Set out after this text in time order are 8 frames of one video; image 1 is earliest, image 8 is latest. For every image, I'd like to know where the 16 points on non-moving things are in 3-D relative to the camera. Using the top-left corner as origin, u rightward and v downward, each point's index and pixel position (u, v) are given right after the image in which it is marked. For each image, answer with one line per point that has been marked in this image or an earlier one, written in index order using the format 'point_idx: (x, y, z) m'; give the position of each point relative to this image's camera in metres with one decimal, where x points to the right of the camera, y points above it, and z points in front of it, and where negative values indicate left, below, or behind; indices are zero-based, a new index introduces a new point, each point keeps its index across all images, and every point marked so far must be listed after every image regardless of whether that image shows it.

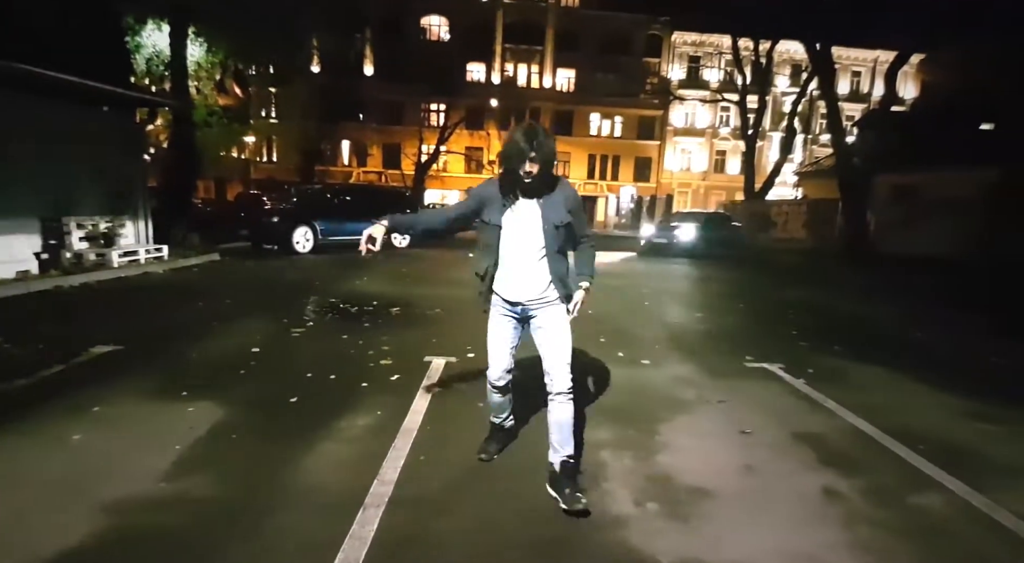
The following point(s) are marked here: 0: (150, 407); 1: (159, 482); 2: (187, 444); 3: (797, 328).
0: (-3.4, -1.1, +5.2) m
1: (-2.4, -1.3, +3.9) m
2: (-2.6, -1.2, +4.5) m
3: (+4.9, -0.8, +9.7) m
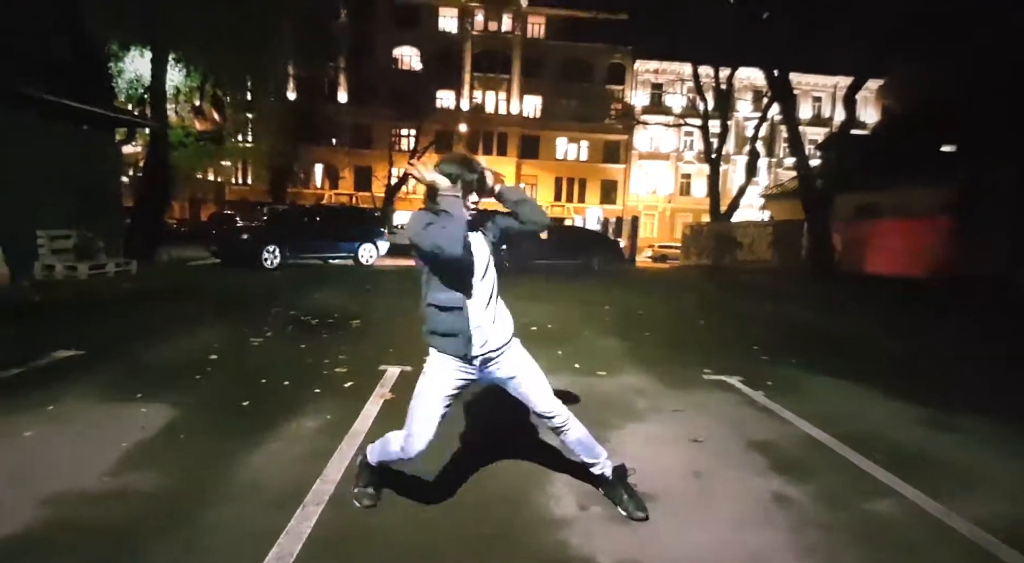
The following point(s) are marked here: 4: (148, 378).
0: (-3.8, -1.2, +5.2) m
1: (-2.8, -1.3, +3.8) m
2: (-3.0, -1.3, +4.5) m
3: (+4.3, -1.1, +9.9) m
4: (-3.9, -1.0, +6.0) m
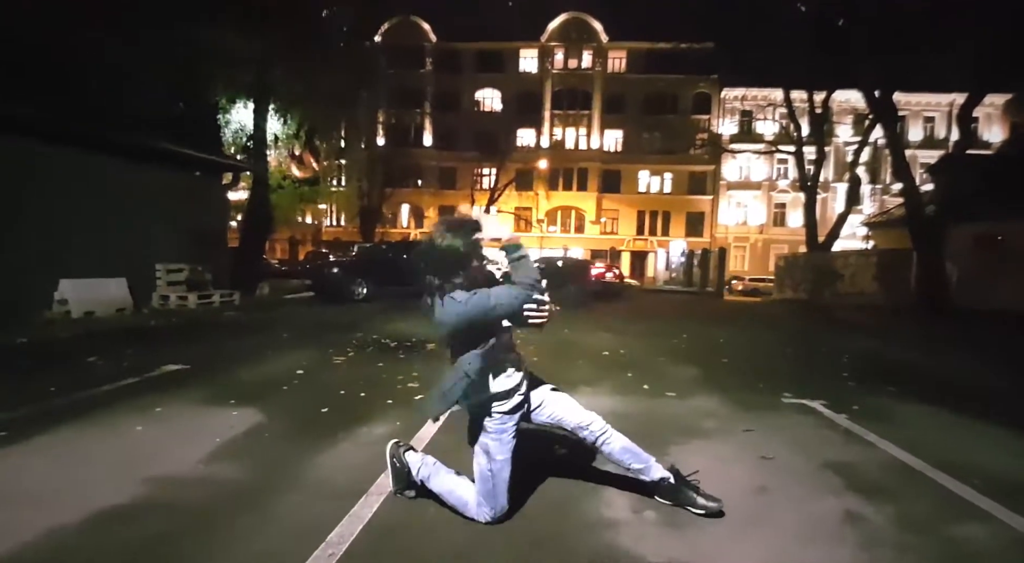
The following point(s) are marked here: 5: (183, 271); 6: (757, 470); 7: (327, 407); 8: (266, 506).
0: (-3.2, -1.3, +5.7) m
1: (-2.4, -1.4, +4.3) m
2: (-2.5, -1.4, +4.9) m
3: (+5.5, -1.5, +9.2) m
4: (-3.2, -1.3, +6.6) m
5: (-9.4, +0.3, +15.9) m
6: (+2.0, -1.5, +4.5) m
7: (-2.0, -1.3, +6.0) m
8: (-1.5, -1.4, +3.6) m
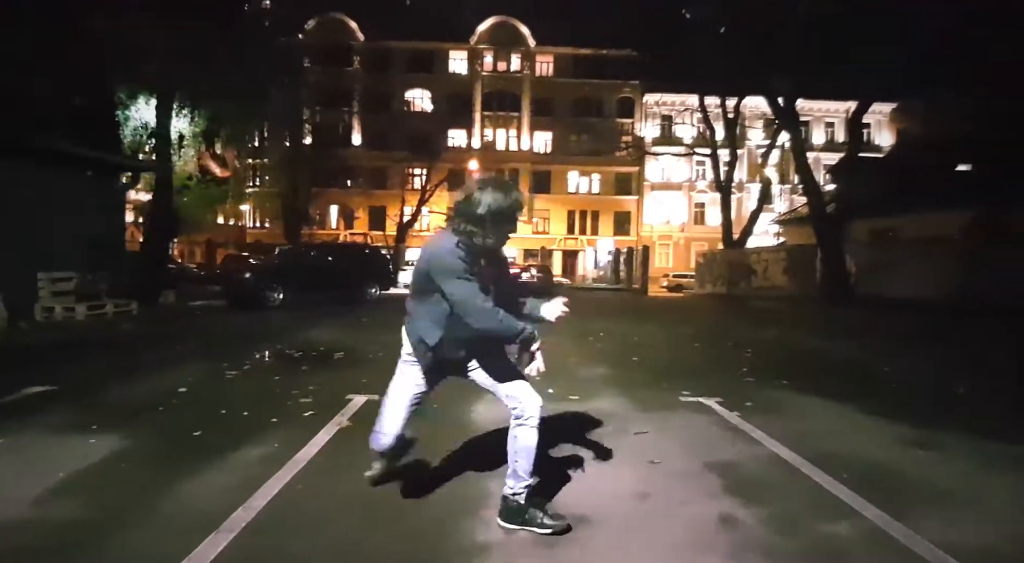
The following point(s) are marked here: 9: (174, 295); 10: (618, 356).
0: (-4.3, -1.5, +5.2) m
1: (-3.3, -1.5, +3.8) m
2: (-3.5, -1.5, +4.5) m
3: (+4.1, -1.4, +9.5) m
4: (-4.3, -1.4, +6.1) m
5: (-11.5, +0.1, +14.7) m
6: (+1.1, -1.6, +4.5) m
7: (-3.1, -1.5, +5.5) m
8: (-2.3, -1.5, +3.3) m
9: (-11.9, -0.5, +19.7) m
10: (+1.9, -1.3, +9.7) m
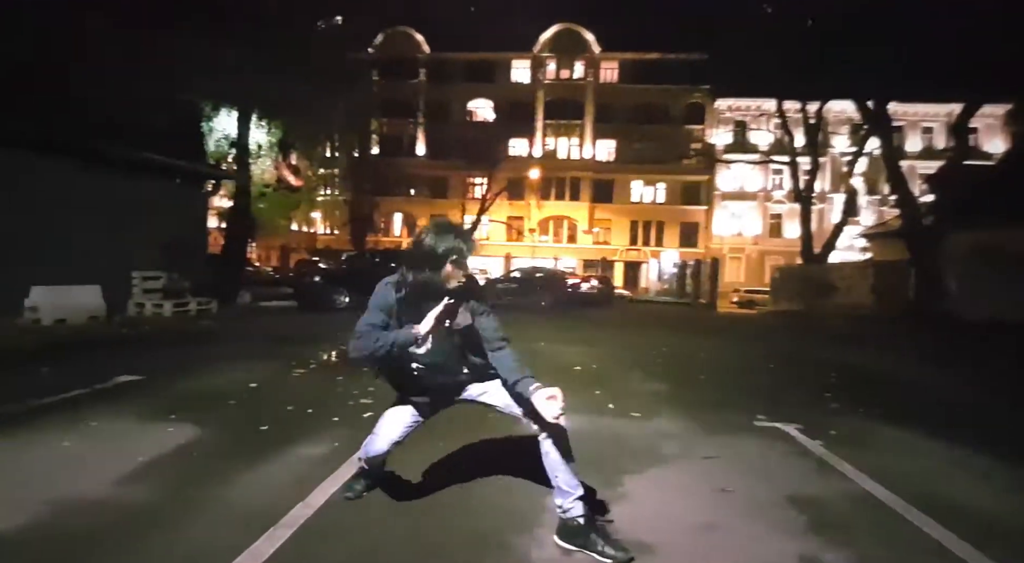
0: (-3.7, -1.4, +5.5) m
1: (-2.9, -1.5, +4.0) m
2: (-3.0, -1.5, +4.7) m
3: (+5.0, -1.7, +8.9) m
4: (-3.7, -1.4, +6.4) m
5: (-9.8, +0.1, +15.8) m
6: (+1.5, -1.7, +4.3) m
7: (-2.5, -1.5, +5.7) m
8: (-2.0, -1.5, +3.4) m
9: (-9.8, -0.5, +20.8) m
10: (+2.9, -1.5, +9.3) m
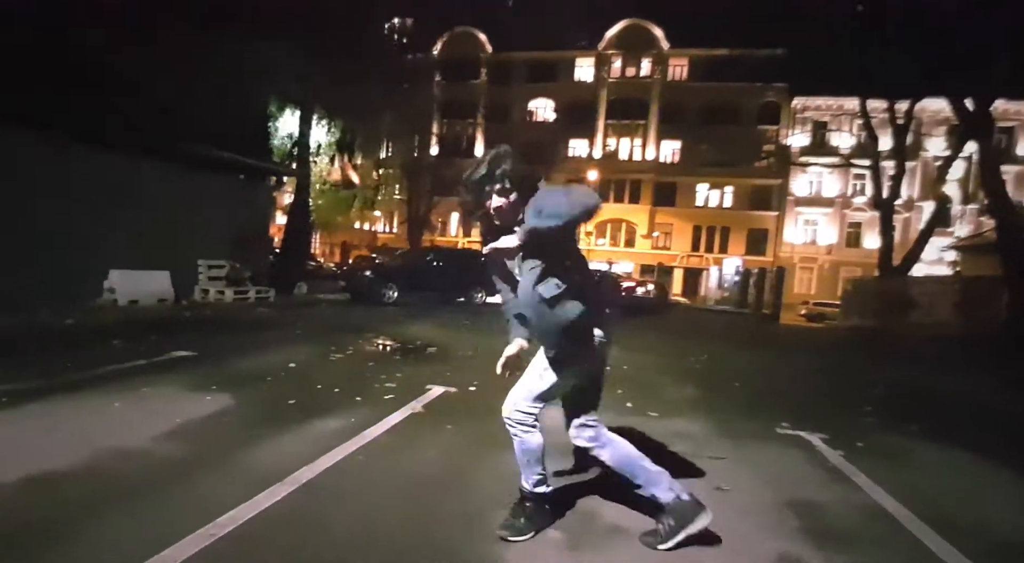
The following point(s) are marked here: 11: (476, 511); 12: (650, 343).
0: (-3.6, -1.2, +6.1) m
1: (-3.0, -1.3, +4.5) m
2: (-3.0, -1.3, +5.2) m
3: (+5.4, -1.8, +8.4) m
4: (-3.5, -1.2, +6.9) m
5: (-8.4, +0.4, +16.9) m
6: (+1.4, -1.6, +4.2) m
7: (-2.4, -1.3, +6.1) m
8: (-2.2, -1.3, +3.7) m
9: (-7.9, -0.3, +21.9) m
10: (+3.4, -1.6, +9.1) m
11: (-0.3, -1.5, +3.7) m
12: (+3.6, -1.5, +13.8) m
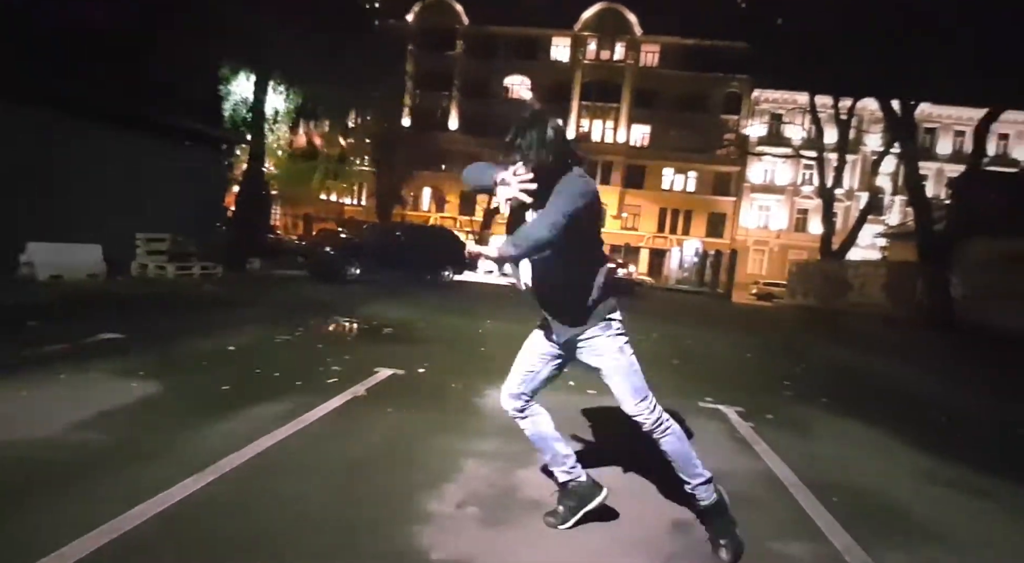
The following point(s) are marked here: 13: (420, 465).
0: (-4.3, -1.0, +6.0) m
1: (-3.5, -1.2, +4.5) m
2: (-3.6, -1.1, +5.2) m
3: (+4.7, -1.7, +8.9) m
4: (-4.2, -1.0, +6.9) m
5: (-9.6, +1.2, +16.6) m
6: (+0.8, -1.6, +4.4) m
7: (-3.0, -1.1, +6.2) m
8: (-2.7, -1.3, +3.8) m
9: (-9.2, +0.7, +21.6) m
10: (+2.6, -1.3, +9.4) m
11: (-0.8, -1.5, +3.8) m
12: (+2.6, -1.1, +14.1) m
13: (-0.7, -1.4, +4.4) m
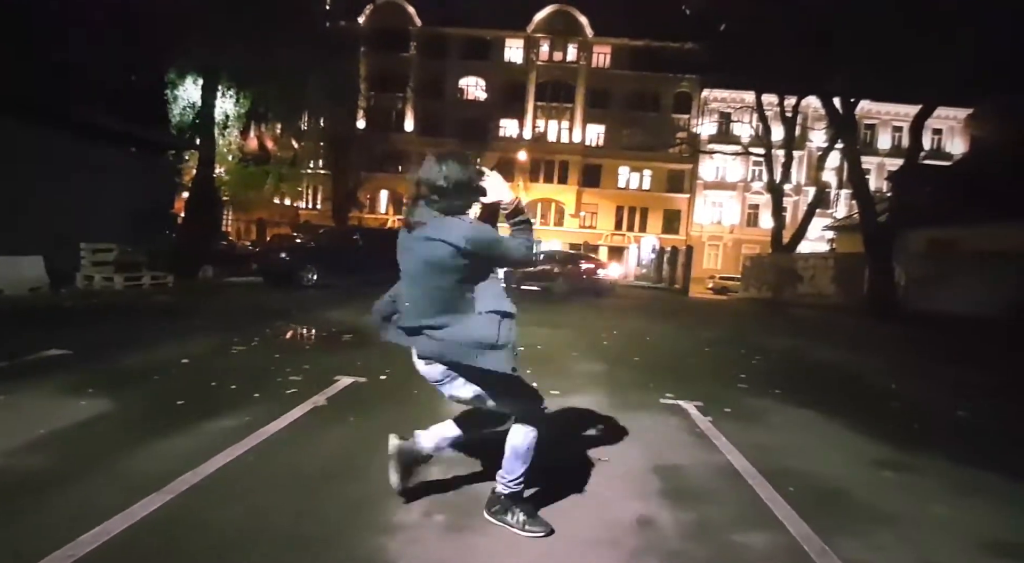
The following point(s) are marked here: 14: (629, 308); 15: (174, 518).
0: (-4.6, -1.2, +5.7) m
1: (-3.8, -1.3, +4.2) m
2: (-3.9, -1.3, +4.9) m
3: (+4.1, -1.6, +9.2) m
4: (-4.6, -1.1, +6.6) m
5: (-10.7, +0.8, +15.9) m
6: (+0.6, -1.6, +4.5) m
7: (-3.4, -1.2, +5.9) m
8: (-2.9, -1.4, +3.6) m
9: (-10.7, +0.4, +20.9) m
10: (+2.0, -1.3, +9.6) m
11: (-1.0, -1.5, +3.8) m
12: (+1.6, -1.0, +14.3) m
13: (-1.0, -1.5, +4.3) m
14: (+4.5, -0.9, +19.7) m
15: (-2.1, -1.4, +3.3) m
